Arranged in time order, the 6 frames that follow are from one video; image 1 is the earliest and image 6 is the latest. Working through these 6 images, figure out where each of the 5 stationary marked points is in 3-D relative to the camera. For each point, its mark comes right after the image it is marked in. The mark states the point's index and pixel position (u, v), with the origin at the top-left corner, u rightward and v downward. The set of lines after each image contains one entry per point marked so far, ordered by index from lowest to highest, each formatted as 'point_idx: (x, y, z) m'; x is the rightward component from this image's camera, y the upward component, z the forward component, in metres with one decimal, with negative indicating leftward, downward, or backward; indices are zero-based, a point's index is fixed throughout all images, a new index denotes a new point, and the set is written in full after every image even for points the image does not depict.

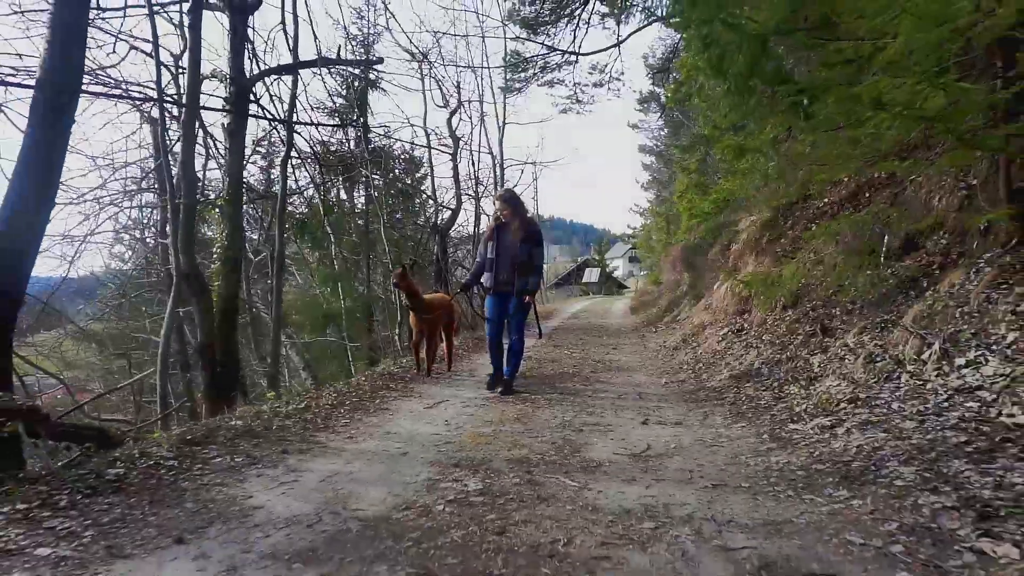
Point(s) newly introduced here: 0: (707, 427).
0: (+1.2, -0.8, +4.3) m
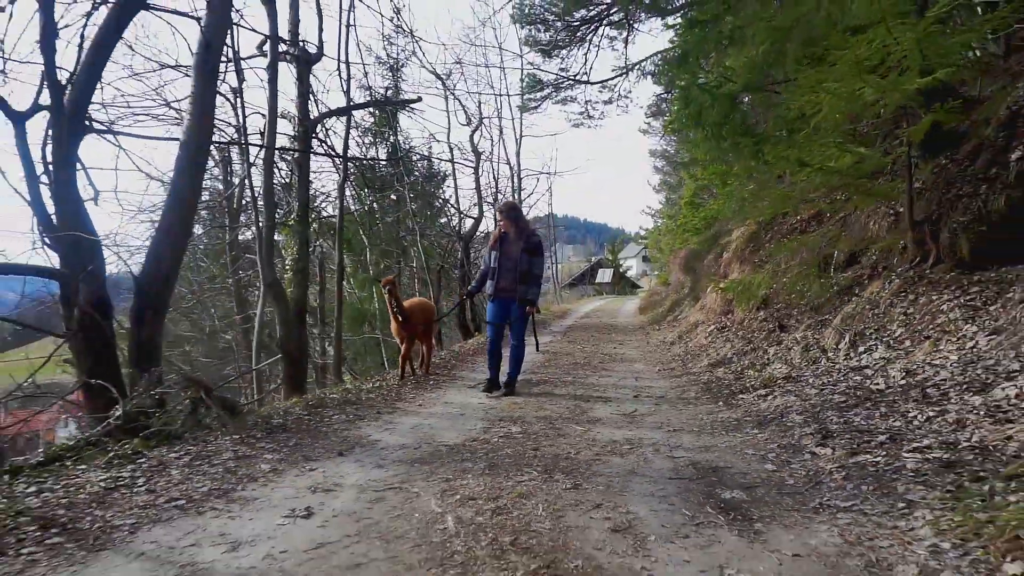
0: (+1.4, -0.9, +5.8) m
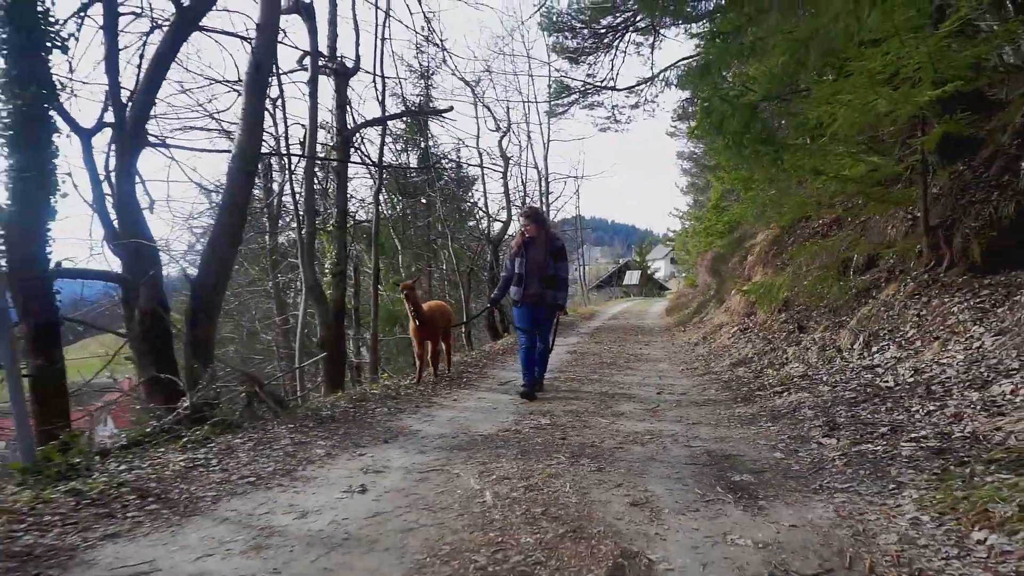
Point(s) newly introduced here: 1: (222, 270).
0: (+1.7, -0.9, +6.1) m
1: (-2.8, +0.2, +6.8) m
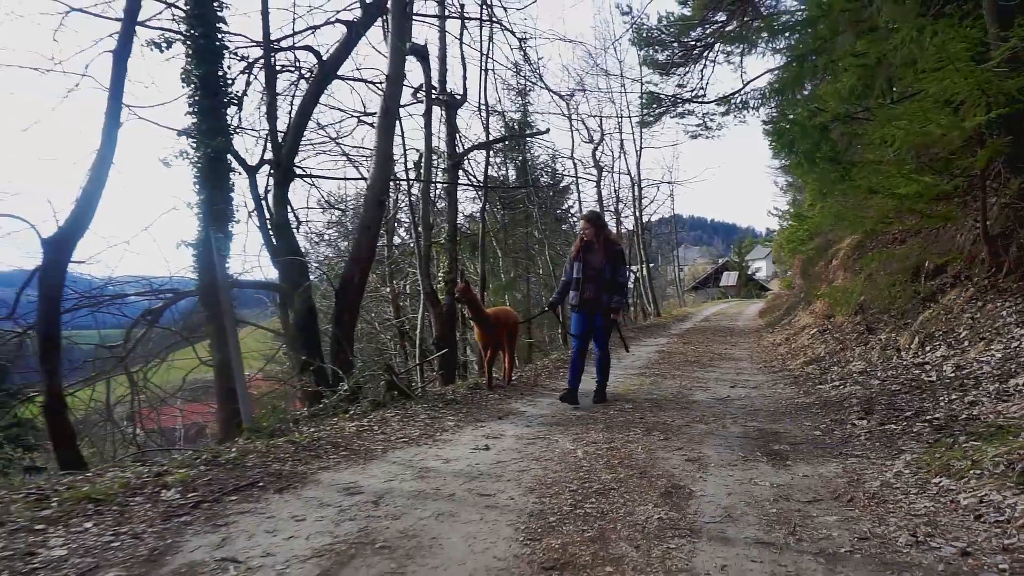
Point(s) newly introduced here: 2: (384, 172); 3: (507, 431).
0: (+2.6, -1.0, +7.0) m
1: (-1.8, +0.1, +8.2) m
2: (-1.5, +1.4, +8.2) m
3: (0.0, -1.0, +5.1) m
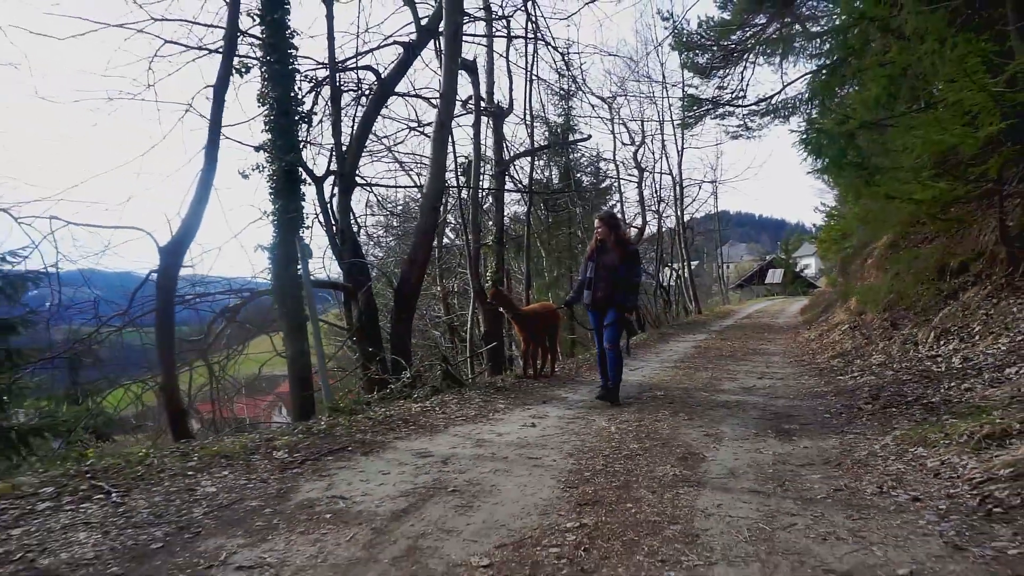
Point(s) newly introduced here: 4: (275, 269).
0: (+3.1, -1.0, +7.5) m
1: (-1.2, +0.1, +9.1) m
2: (-1.0, +1.4, +9.0) m
3: (+0.3, -1.0, +5.9) m
4: (-2.9, +0.2, +8.5) m
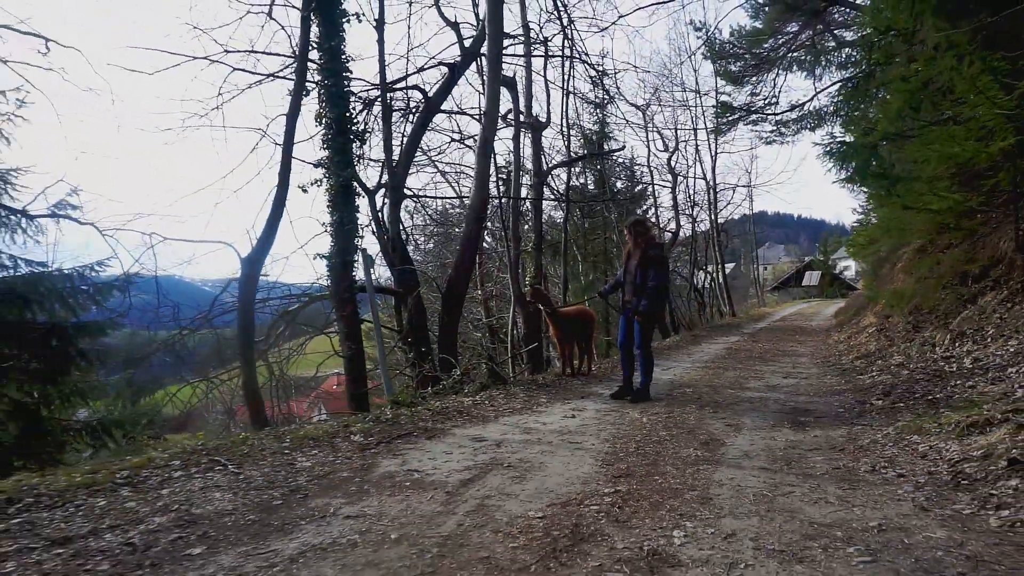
0: (+3.5, -1.0, +8.0) m
1: (-0.7, 0.0, +9.8) m
2: (-0.4, +1.3, +9.7) m
3: (+0.7, -1.1, +6.5) m
4: (-2.4, +0.2, +9.3) m
